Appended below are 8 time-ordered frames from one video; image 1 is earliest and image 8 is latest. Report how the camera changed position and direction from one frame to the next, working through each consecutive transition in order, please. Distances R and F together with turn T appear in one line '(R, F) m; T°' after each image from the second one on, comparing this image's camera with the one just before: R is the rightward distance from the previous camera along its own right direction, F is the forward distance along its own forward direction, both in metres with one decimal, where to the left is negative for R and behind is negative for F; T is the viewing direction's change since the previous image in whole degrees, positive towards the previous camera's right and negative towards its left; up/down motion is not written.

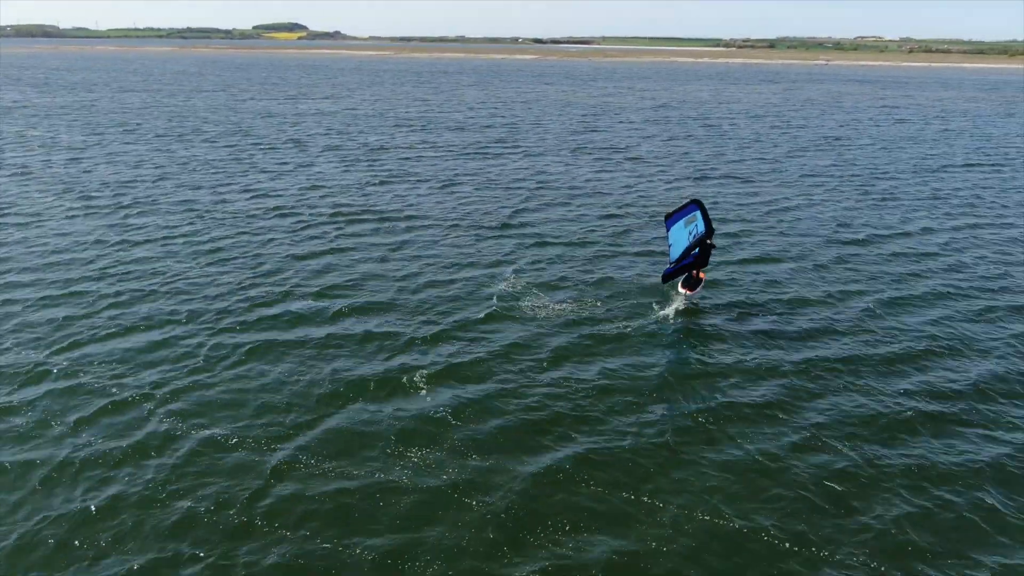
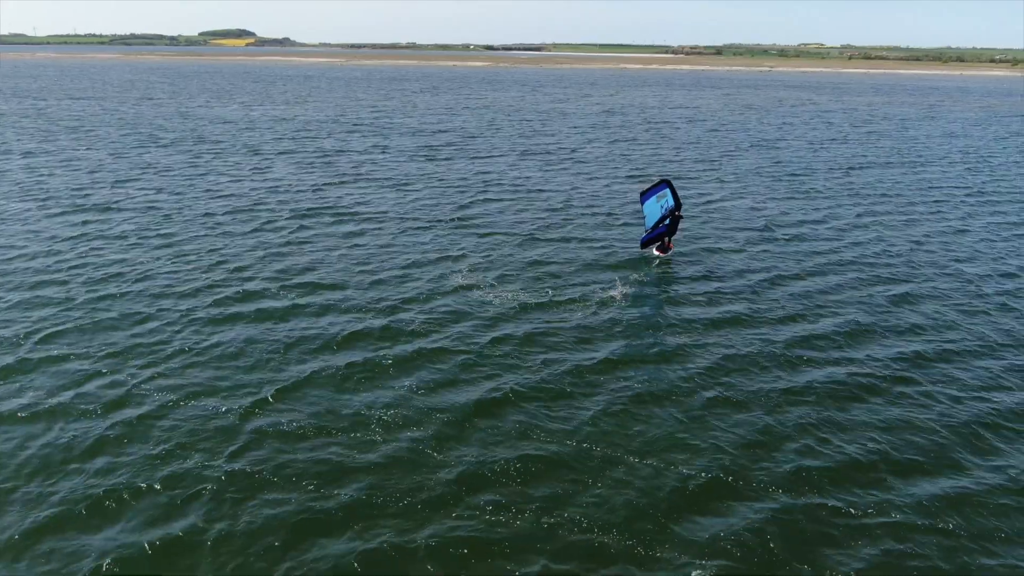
(+0.1, -1.0) m; +3°
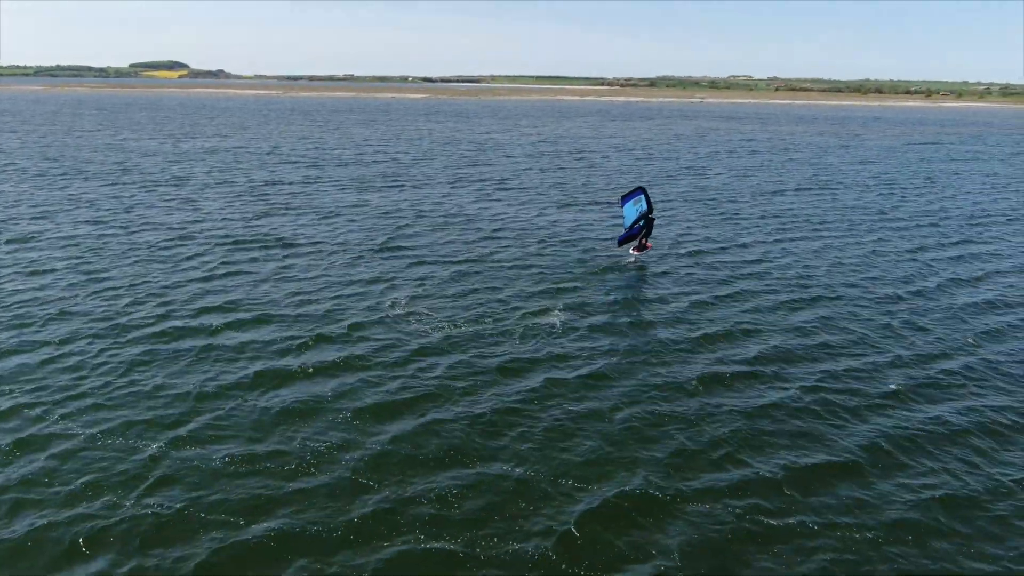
(+0.2, -0.3) m; +4°
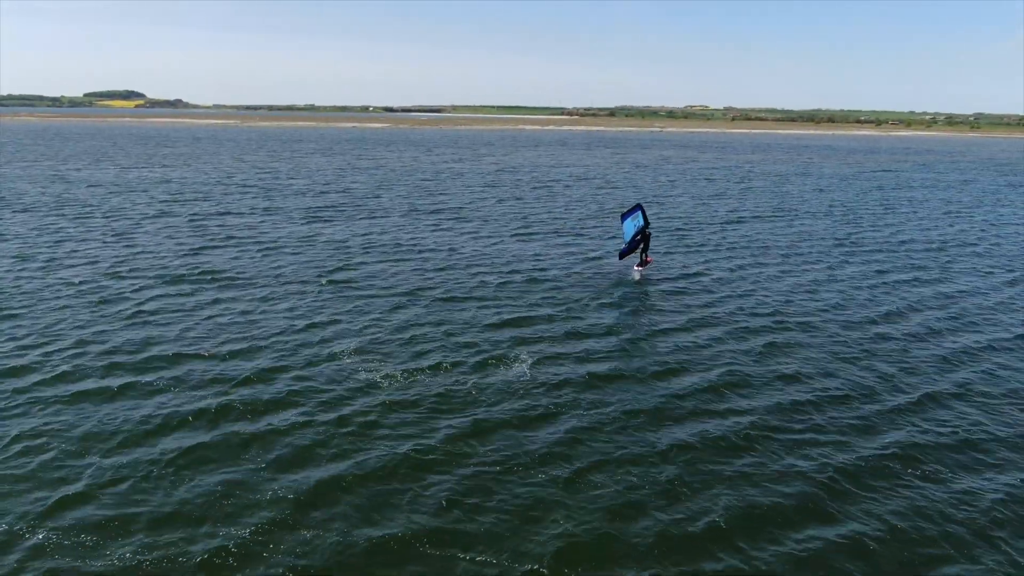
(+0.1, +0.7) m; +3°
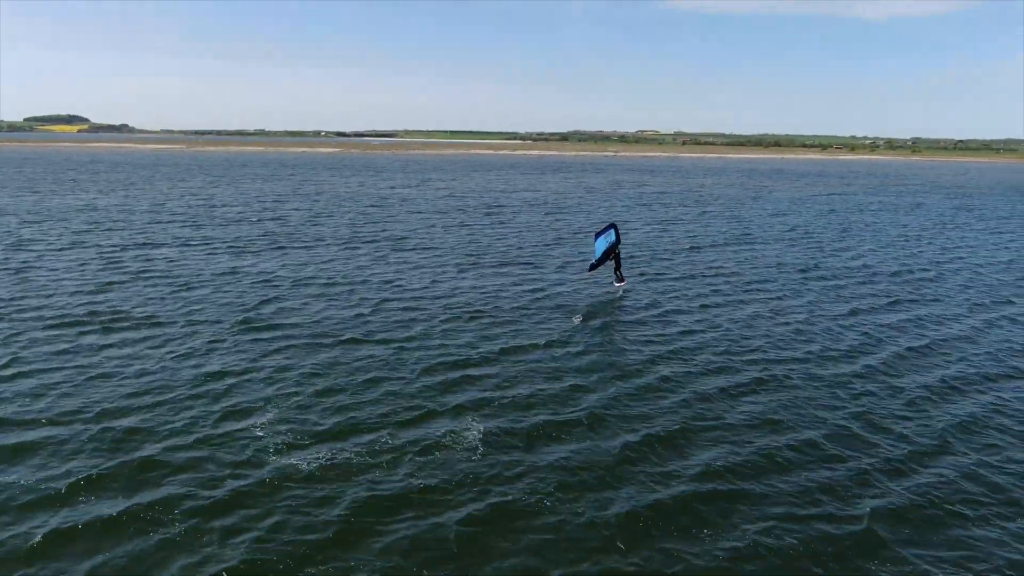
(+0.2, +1.3) m; +3°
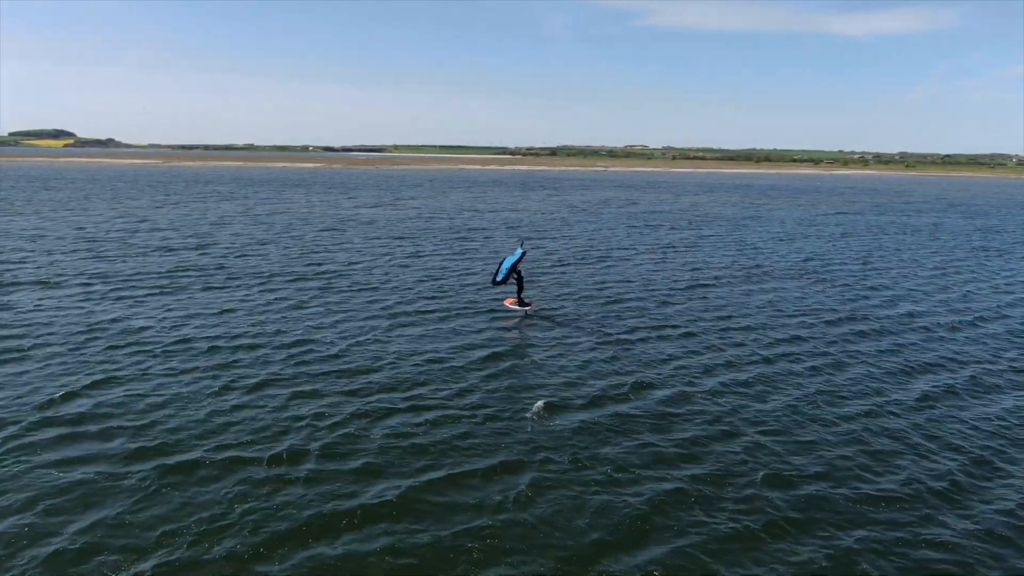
(+0.6, +3.7) m; +1°
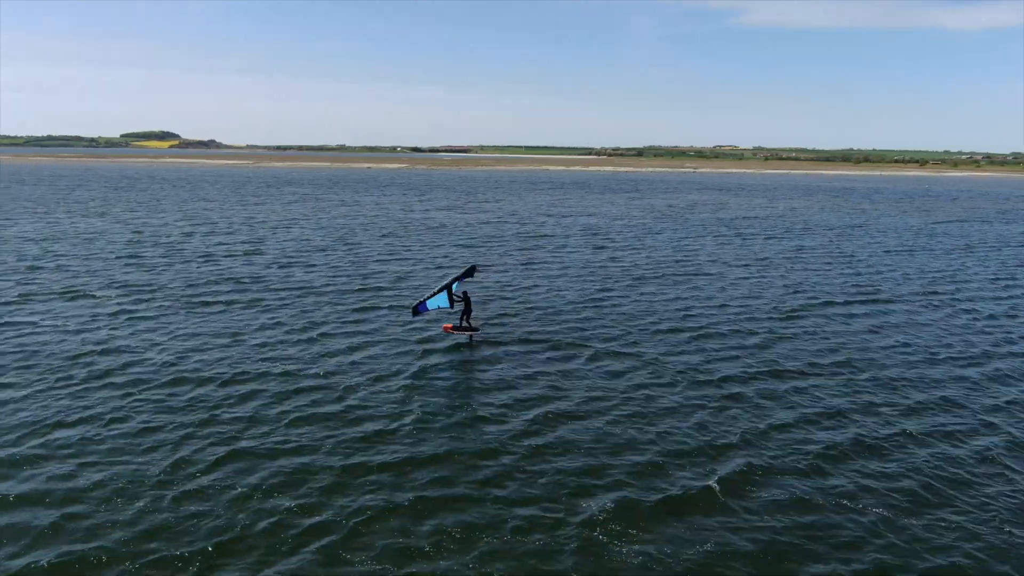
(+0.4, +2.3) m; -6°
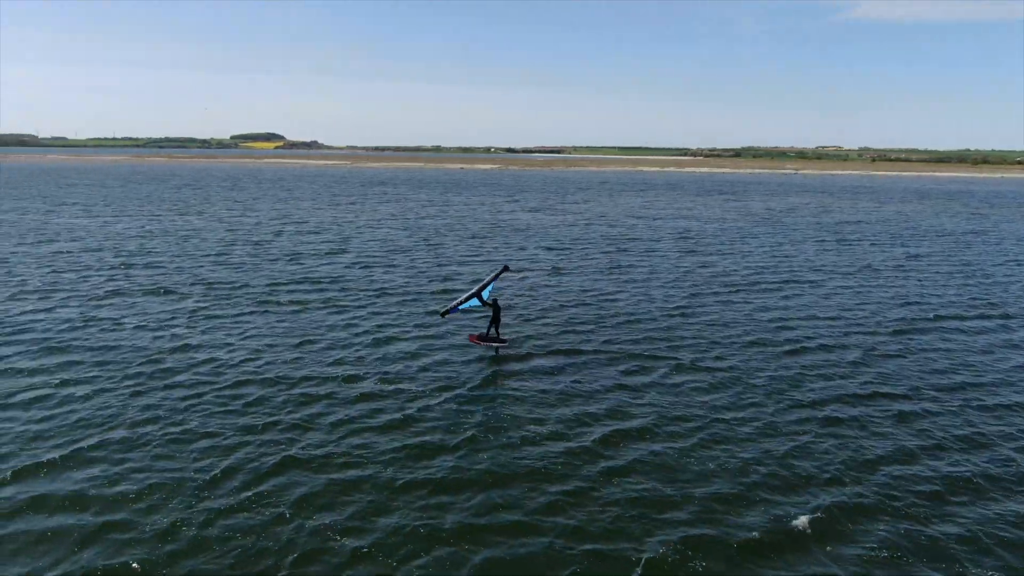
(+0.2, +0.6) m; -7°
